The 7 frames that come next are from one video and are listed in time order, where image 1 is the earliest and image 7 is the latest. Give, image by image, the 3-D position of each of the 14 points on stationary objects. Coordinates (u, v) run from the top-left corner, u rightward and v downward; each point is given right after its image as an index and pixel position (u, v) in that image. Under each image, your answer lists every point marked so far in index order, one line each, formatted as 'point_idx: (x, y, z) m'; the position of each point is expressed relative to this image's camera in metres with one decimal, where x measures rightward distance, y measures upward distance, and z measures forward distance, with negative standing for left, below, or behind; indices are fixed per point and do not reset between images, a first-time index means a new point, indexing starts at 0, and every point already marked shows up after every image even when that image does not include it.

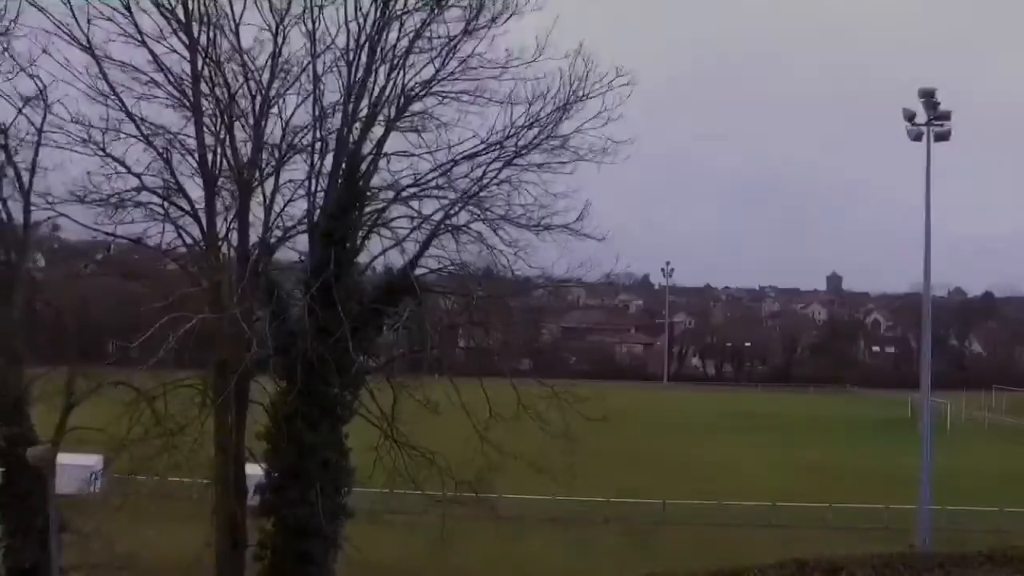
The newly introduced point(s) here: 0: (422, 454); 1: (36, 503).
0: (-1.1, -2.2, +10.8) m
1: (-4.9, -2.1, +8.8) m
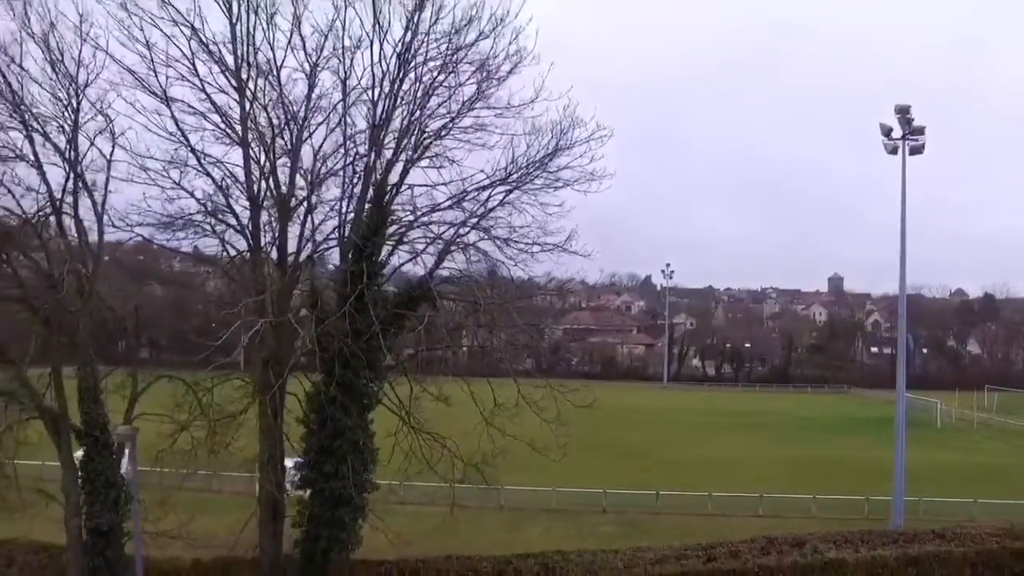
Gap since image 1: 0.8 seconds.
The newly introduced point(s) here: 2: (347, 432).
0: (-1.0, -2.3, +12.2) m
1: (-4.9, -2.2, +10.2) m
2: (-2.5, -2.2, +13.1) m
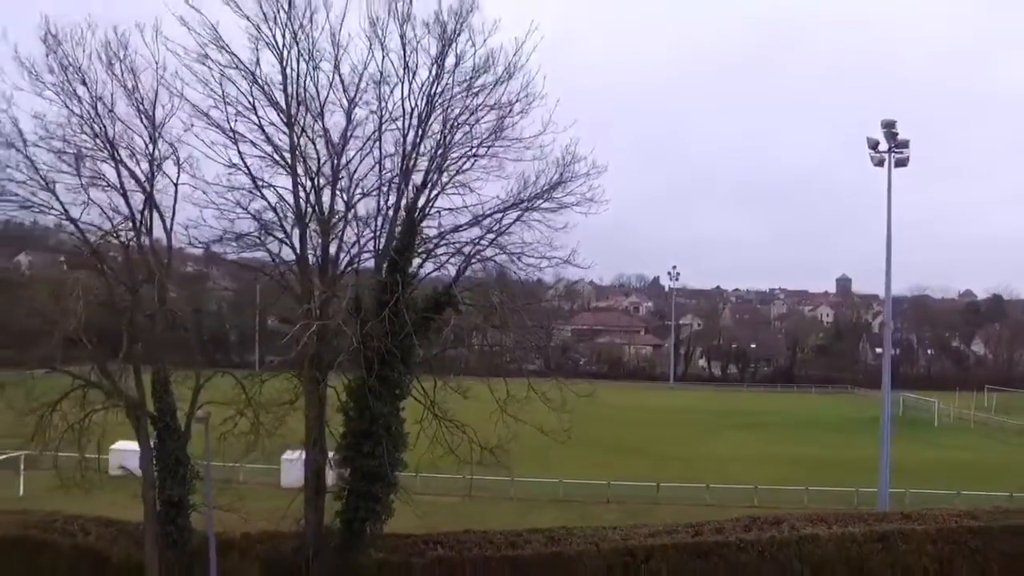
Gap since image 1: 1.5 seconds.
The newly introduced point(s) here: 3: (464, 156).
0: (-0.9, -2.4, +13.7) m
1: (-4.7, -2.3, +11.7) m
2: (-2.3, -2.2, +14.6) m
3: (-0.6, +2.3, +16.6) m
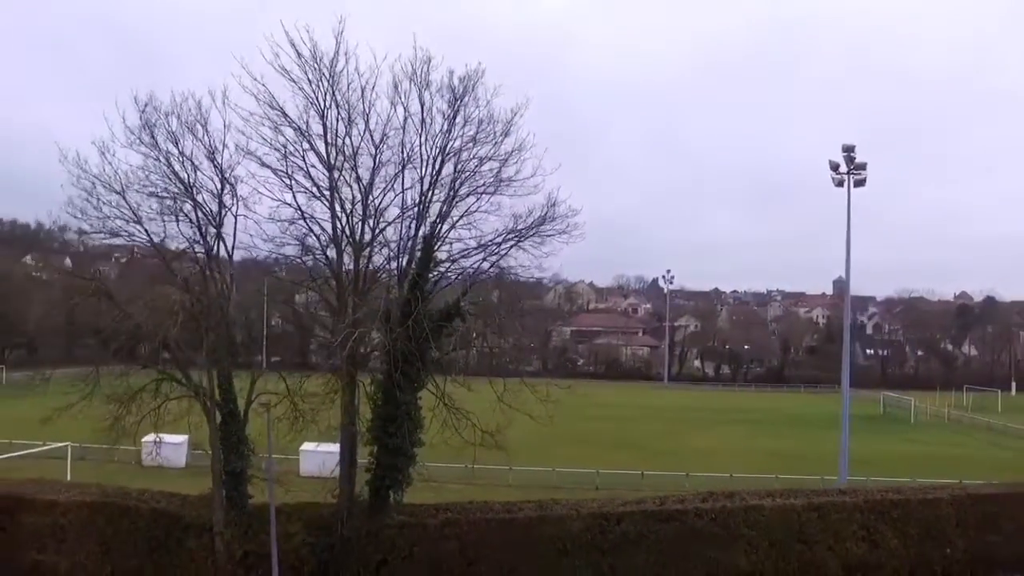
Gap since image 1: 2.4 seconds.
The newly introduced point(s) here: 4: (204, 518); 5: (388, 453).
0: (-0.9, -2.6, +16.3) m
1: (-4.8, -2.5, +14.3) m
2: (-2.4, -2.5, +17.2) m
3: (-0.7, +2.1, +19.2) m
4: (-5.1, -3.8, +13.7) m
5: (-2.5, -3.3, +16.6) m
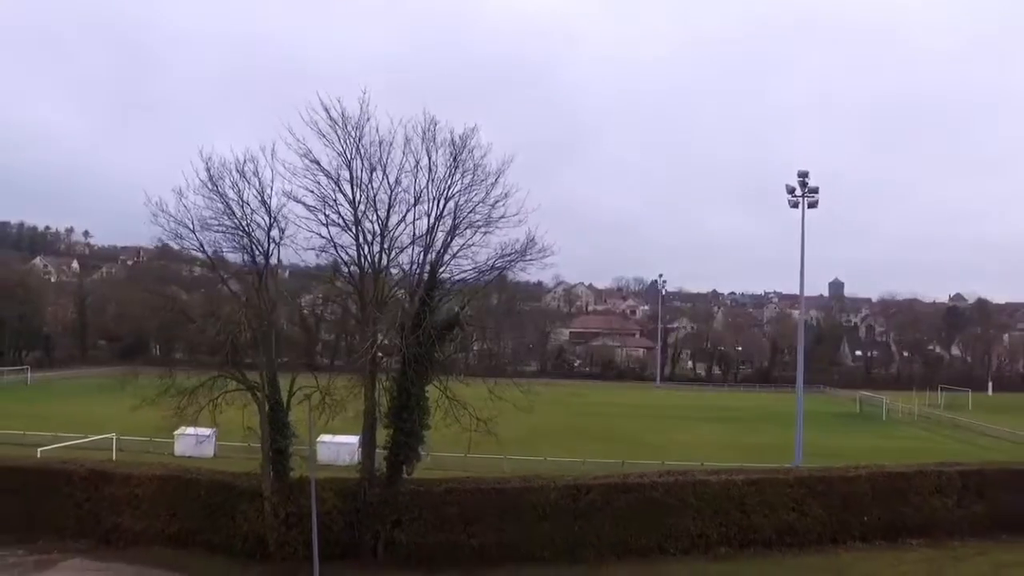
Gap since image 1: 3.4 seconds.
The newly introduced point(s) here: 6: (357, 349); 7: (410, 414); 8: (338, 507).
0: (-1.1, -2.9, +19.5) m
1: (-5.0, -2.8, +17.6) m
2: (-2.6, -2.8, +20.5) m
3: (-0.9, +1.8, +22.4) m
4: (-5.3, -4.1, +17.0) m
5: (-2.7, -3.6, +19.9) m
6: (-3.5, -1.4, +18.4) m
7: (-2.5, -3.1, +19.9) m
8: (-3.6, -4.5, +16.8) m
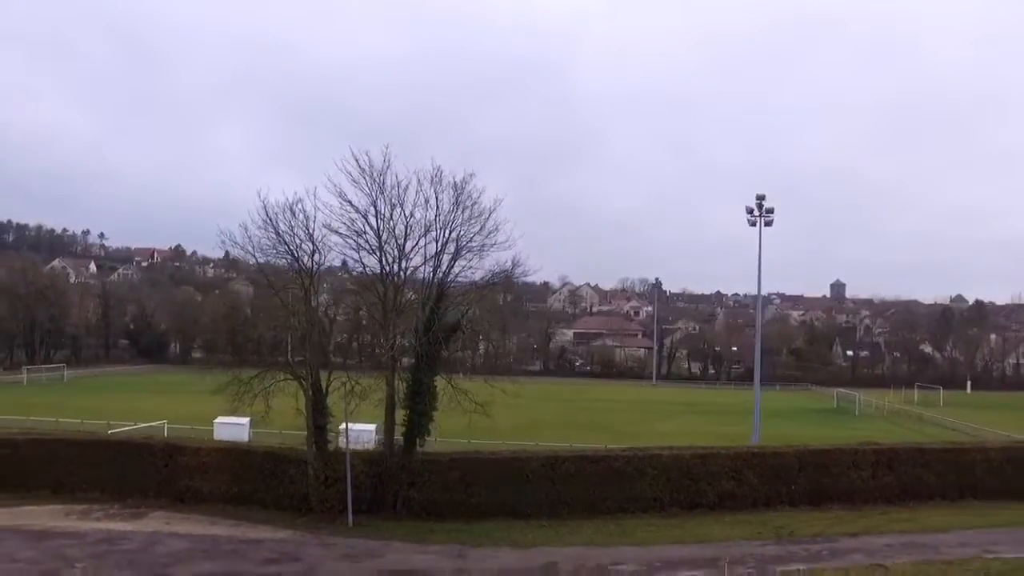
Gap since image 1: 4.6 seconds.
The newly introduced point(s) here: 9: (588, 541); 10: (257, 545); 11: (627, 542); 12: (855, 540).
0: (-1.4, -3.2, +24.0) m
1: (-5.2, -3.1, +22.1) m
2: (-2.8, -3.1, +24.9) m
3: (-1.1, +1.5, +26.9) m
4: (-5.6, -4.4, +21.5) m
5: (-2.9, -3.9, +24.4) m
6: (-3.7, -1.7, +22.9) m
7: (-2.7, -3.4, +24.3) m
8: (-3.8, -4.8, +21.3) m
9: (+1.7, -5.9, +19.0) m
10: (-5.5, -5.5, +17.6) m
11: (+2.6, -5.9, +19.0) m
12: (+8.0, -5.9, +19.1) m
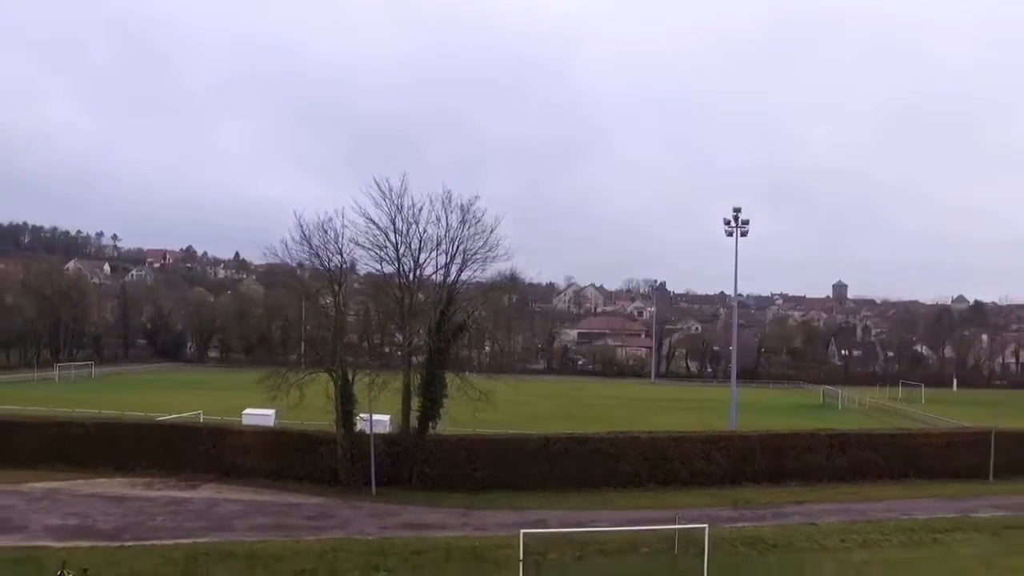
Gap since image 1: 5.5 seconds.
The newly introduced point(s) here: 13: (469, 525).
0: (-1.4, -3.4, +27.6) m
1: (-5.3, -3.3, +25.7) m
2: (-2.8, -3.2, +28.5) m
3: (-1.1, +1.3, +30.5) m
4: (-5.6, -4.5, +25.1) m
5: (-3.0, -4.1, +28.0) m
6: (-3.7, -1.8, +26.5) m
7: (-2.7, -3.6, +27.9) m
8: (-3.9, -4.9, +24.9) m
9: (+1.7, -6.0, +22.6) m
10: (-5.6, -5.7, +21.3) m
11: (+2.6, -6.0, +22.5) m
12: (+7.9, -6.0, +22.7) m
13: (-1.0, -5.6, +19.4) m
